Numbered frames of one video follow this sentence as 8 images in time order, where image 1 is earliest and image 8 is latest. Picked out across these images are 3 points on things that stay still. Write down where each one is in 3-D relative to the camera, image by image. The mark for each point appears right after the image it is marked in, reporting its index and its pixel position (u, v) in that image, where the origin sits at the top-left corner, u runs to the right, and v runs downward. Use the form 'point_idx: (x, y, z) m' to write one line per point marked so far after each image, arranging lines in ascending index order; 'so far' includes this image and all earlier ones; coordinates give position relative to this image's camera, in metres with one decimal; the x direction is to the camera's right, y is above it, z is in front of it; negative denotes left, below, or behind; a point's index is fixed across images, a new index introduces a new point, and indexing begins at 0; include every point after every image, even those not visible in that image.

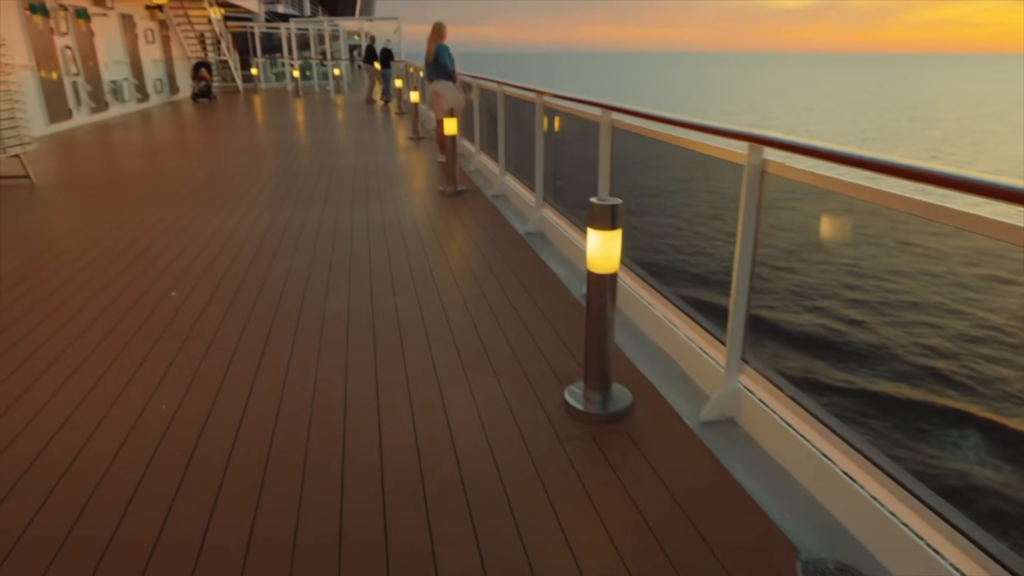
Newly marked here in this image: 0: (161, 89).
0: (-8.2, +4.5, +15.0) m
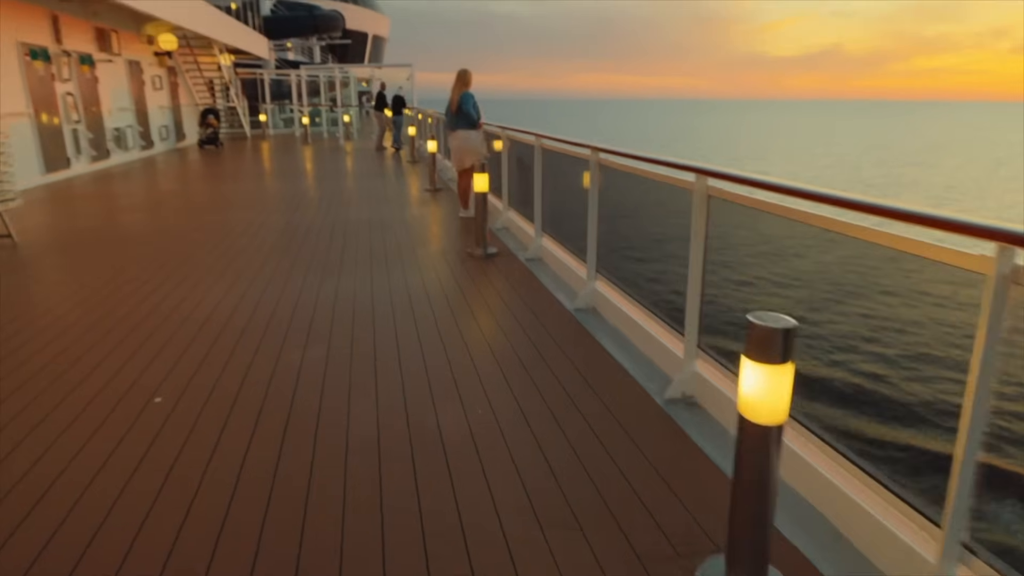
0: (-8.0, +3.5, +14.9) m
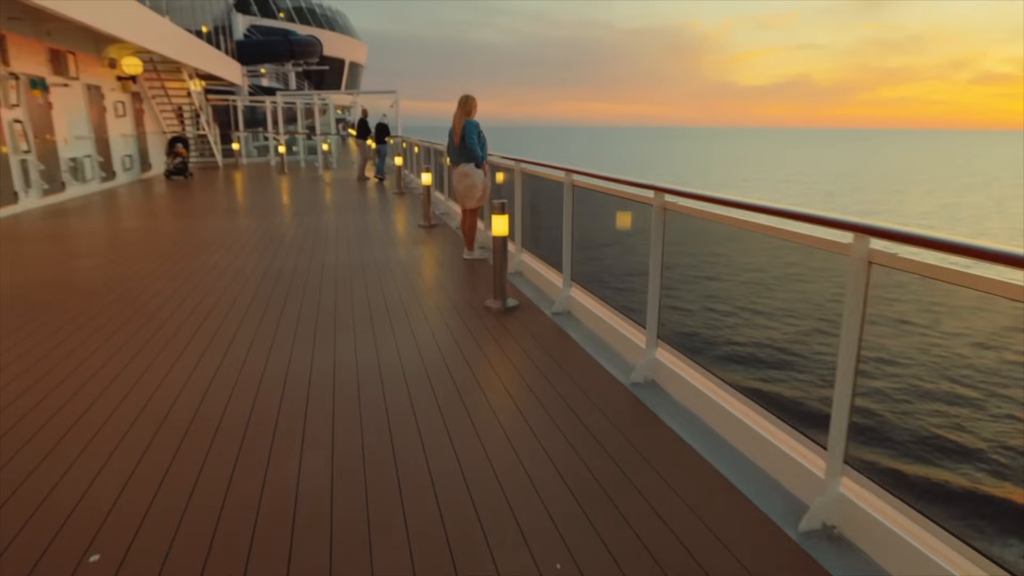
0: (-8.4, +2.7, +14.2) m
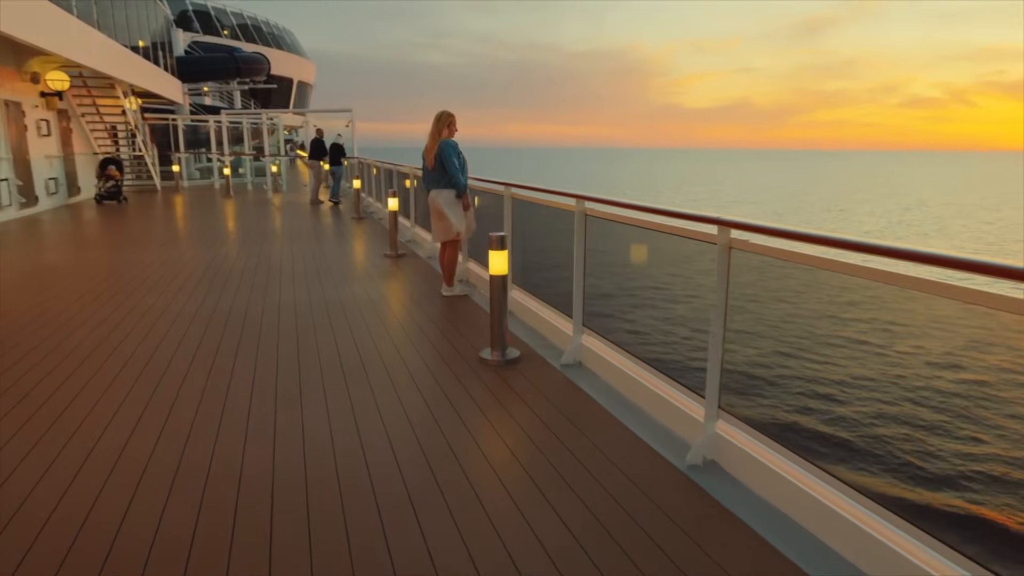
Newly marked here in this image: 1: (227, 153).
0: (-9.3, +2.0, +13.3) m
1: (-8.3, +3.9, +18.8) m
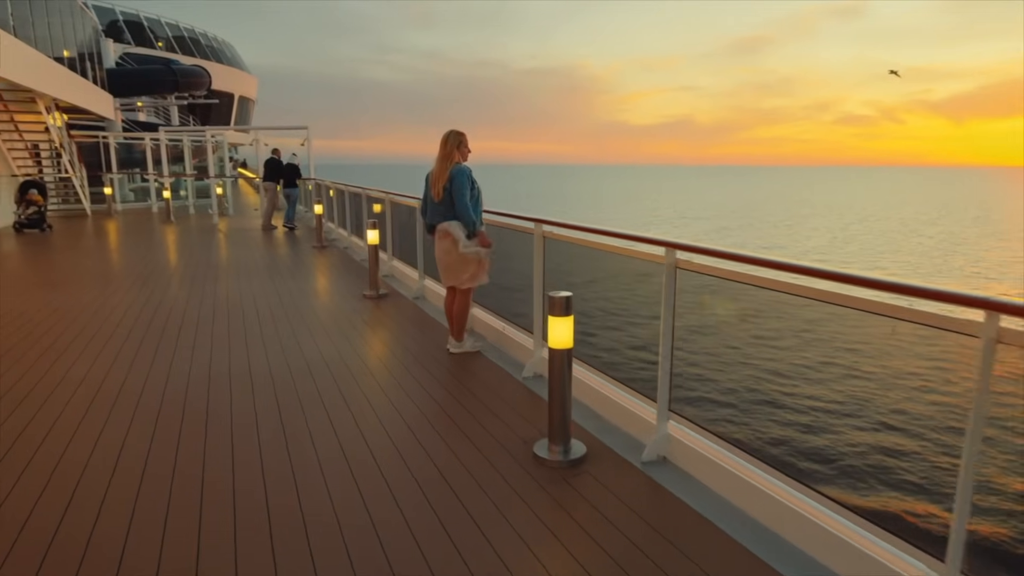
0: (-10.0, +1.4, +12.0) m
1: (-9.5, +3.2, +17.7) m
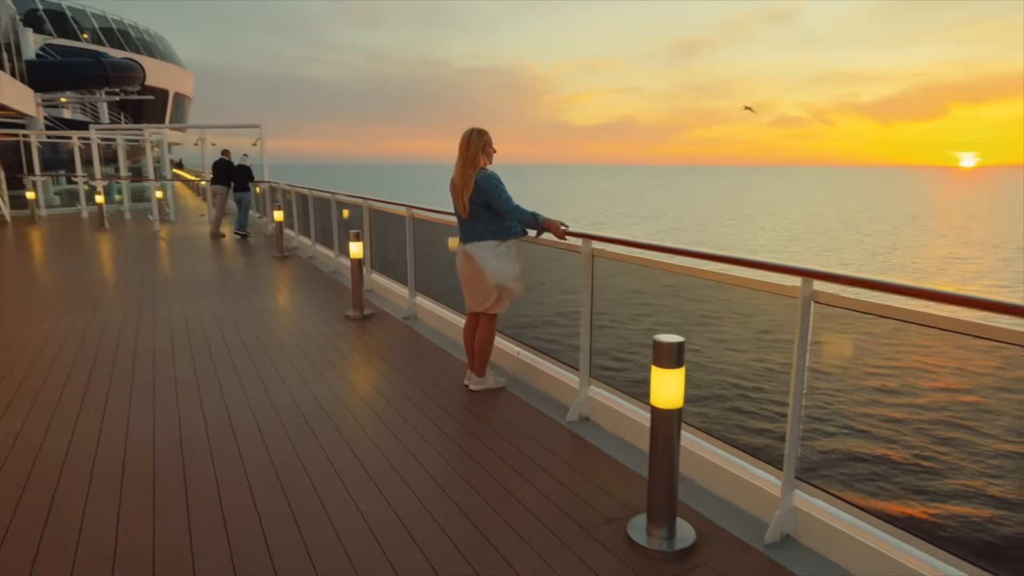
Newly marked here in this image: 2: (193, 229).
0: (-10.7, +1.1, +10.8) m
1: (-10.7, +2.9, +16.5) m
2: (-6.2, +1.2, +12.3) m
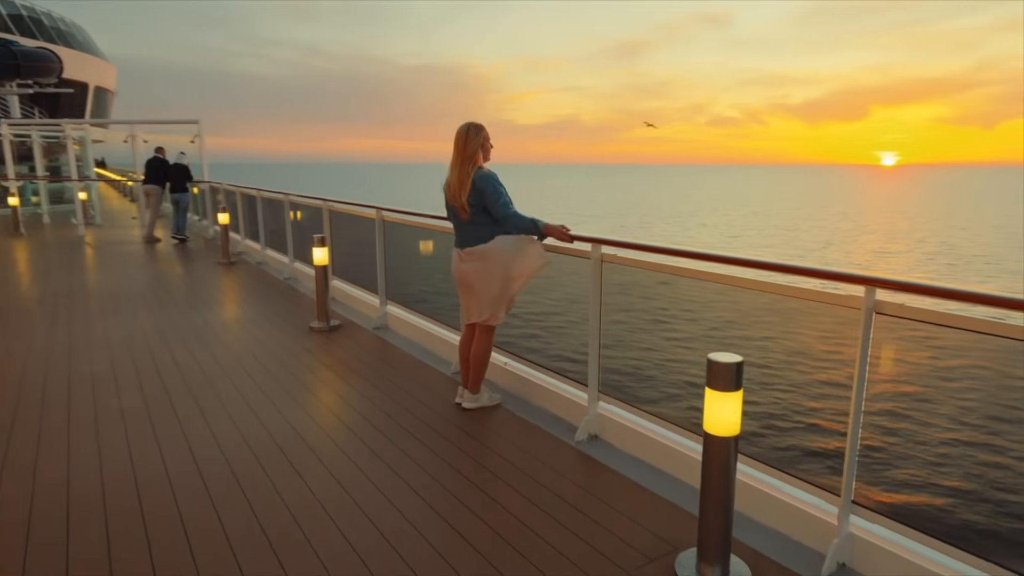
0: (-11.4, +0.9, +9.6) m
1: (-12.0, +2.7, +15.3) m
2: (-7.1, +1.1, +11.6) m
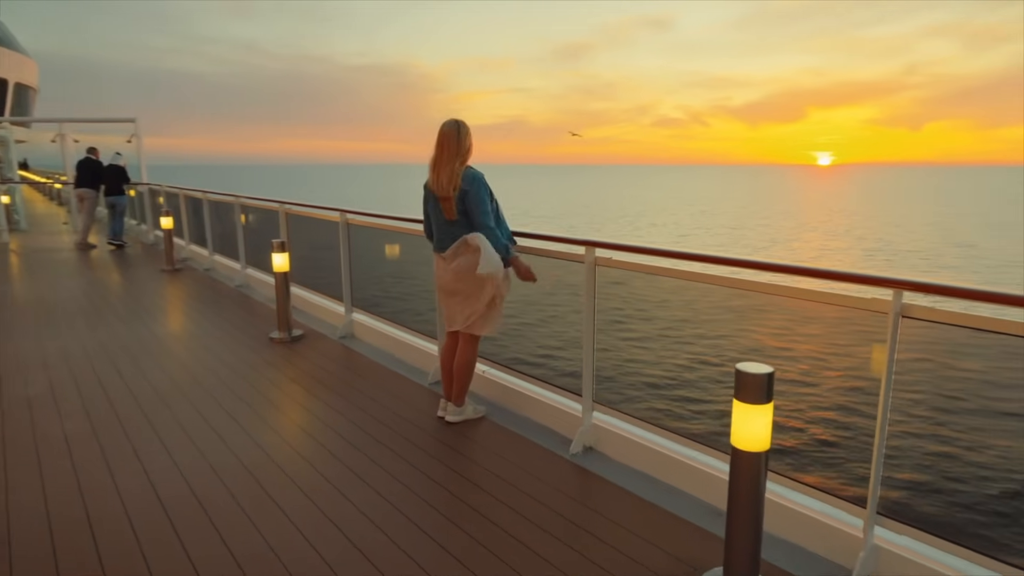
0: (-12.0, +0.7, +8.5) m
1: (-13.1, +2.5, +14.1) m
2: (-7.9, +0.9, +10.9) m
